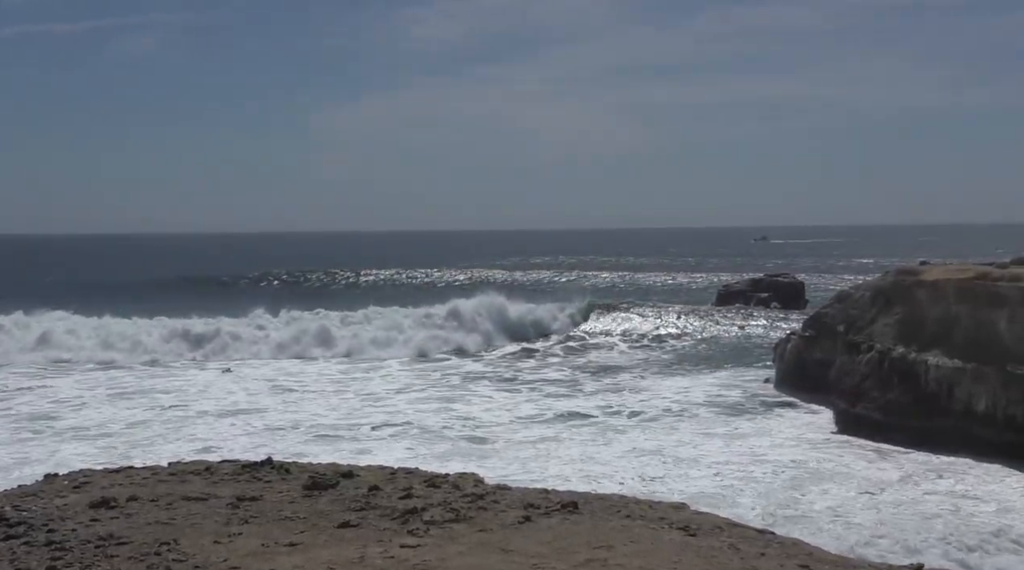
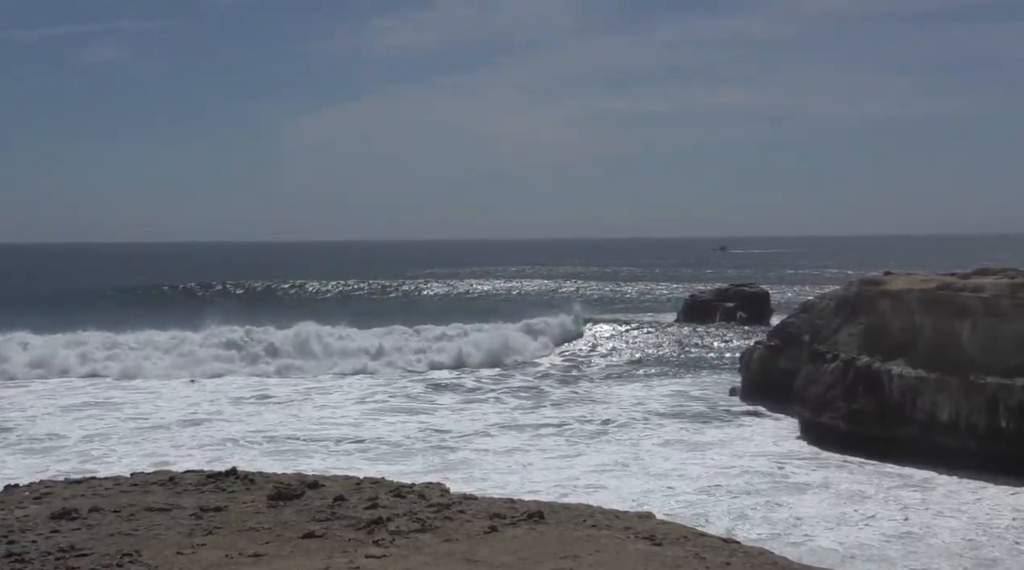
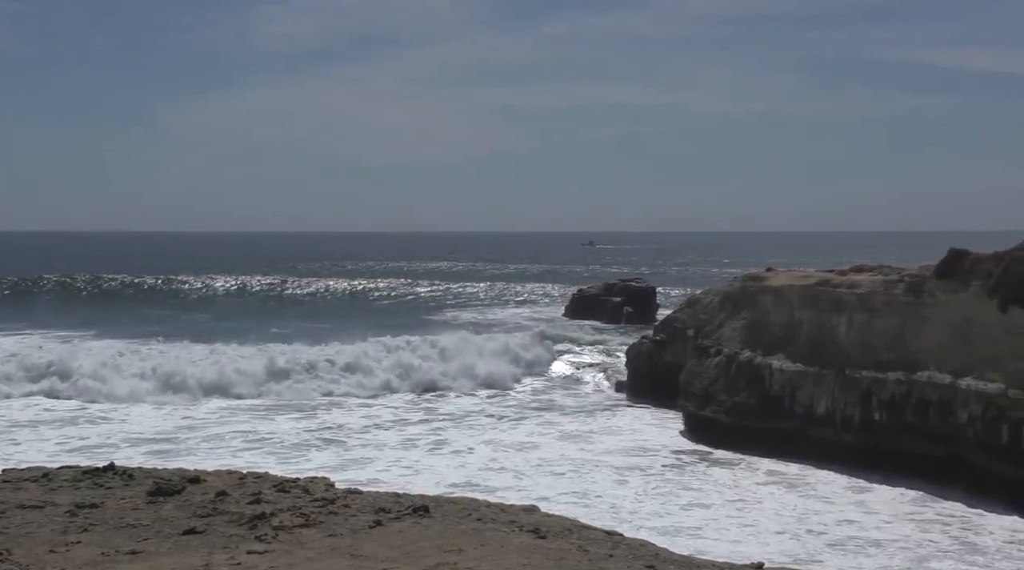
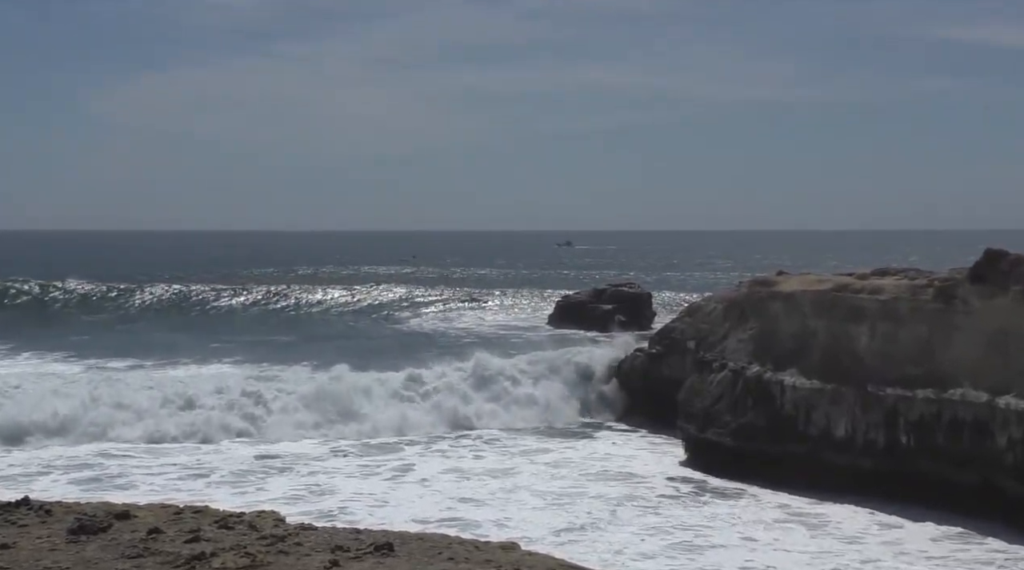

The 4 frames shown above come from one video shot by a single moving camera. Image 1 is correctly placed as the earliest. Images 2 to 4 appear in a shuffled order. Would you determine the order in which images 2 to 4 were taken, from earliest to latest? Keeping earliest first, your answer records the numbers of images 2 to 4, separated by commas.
2, 3, 4
